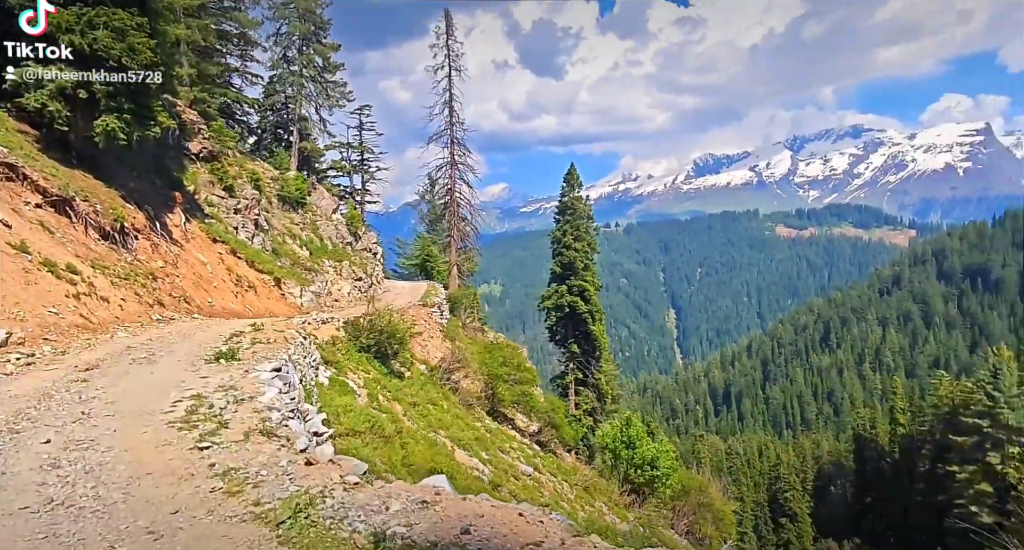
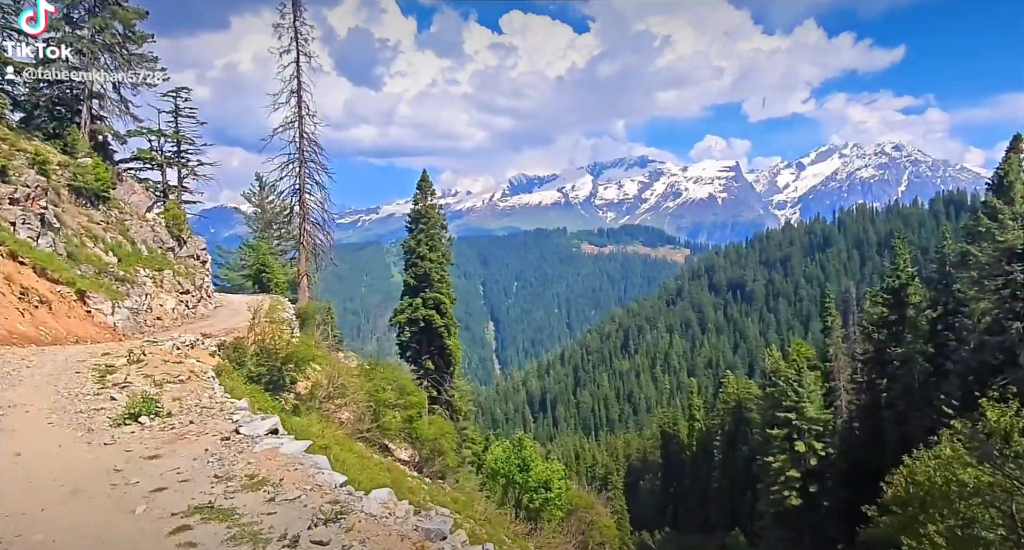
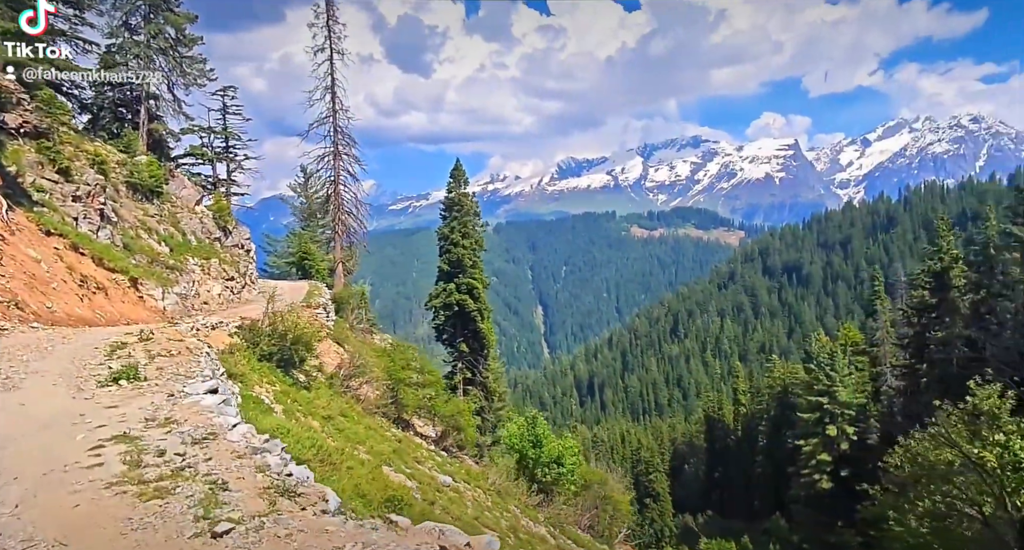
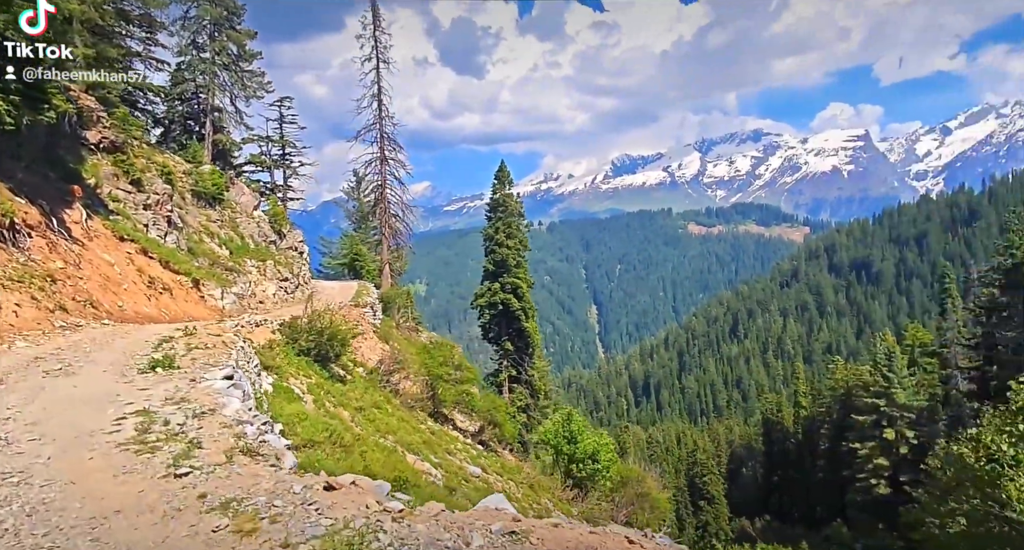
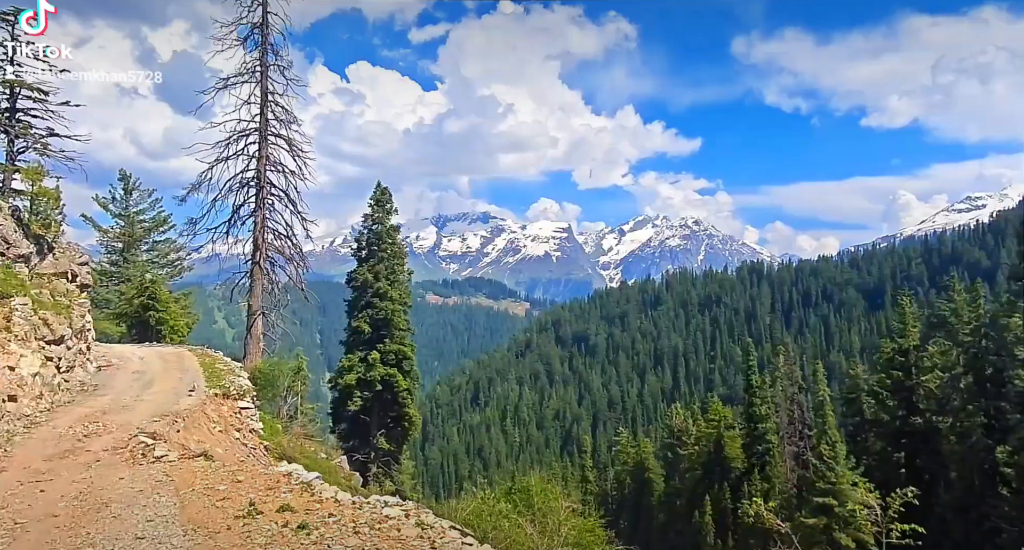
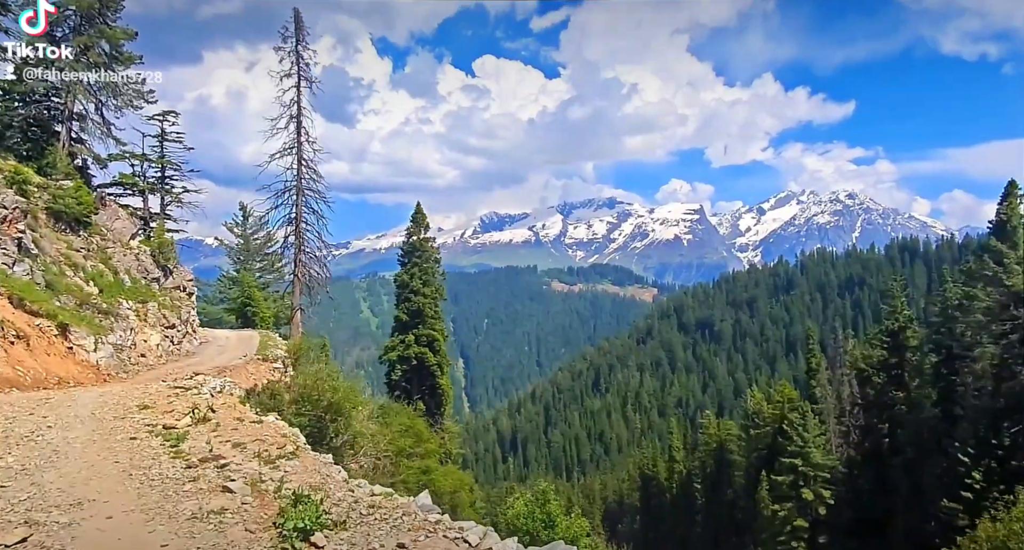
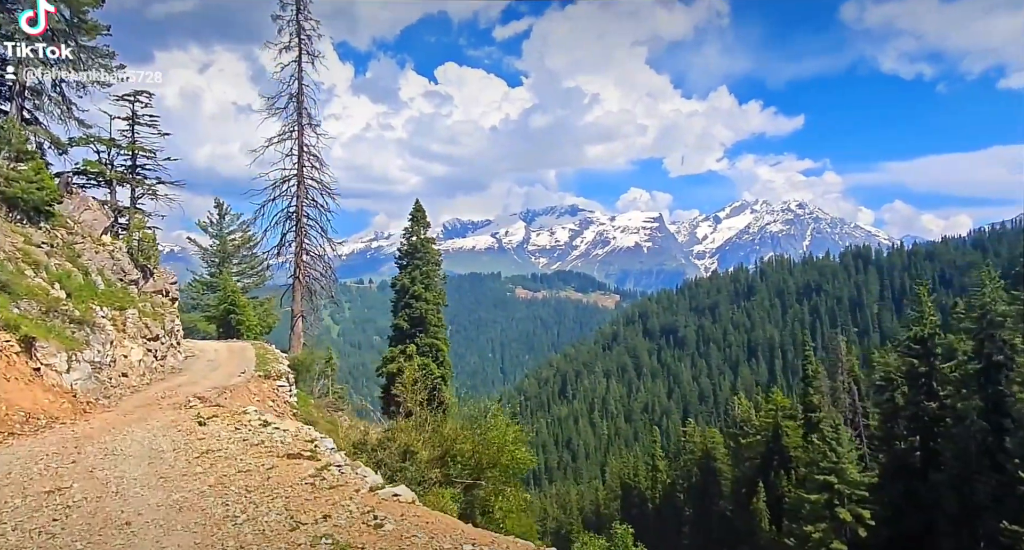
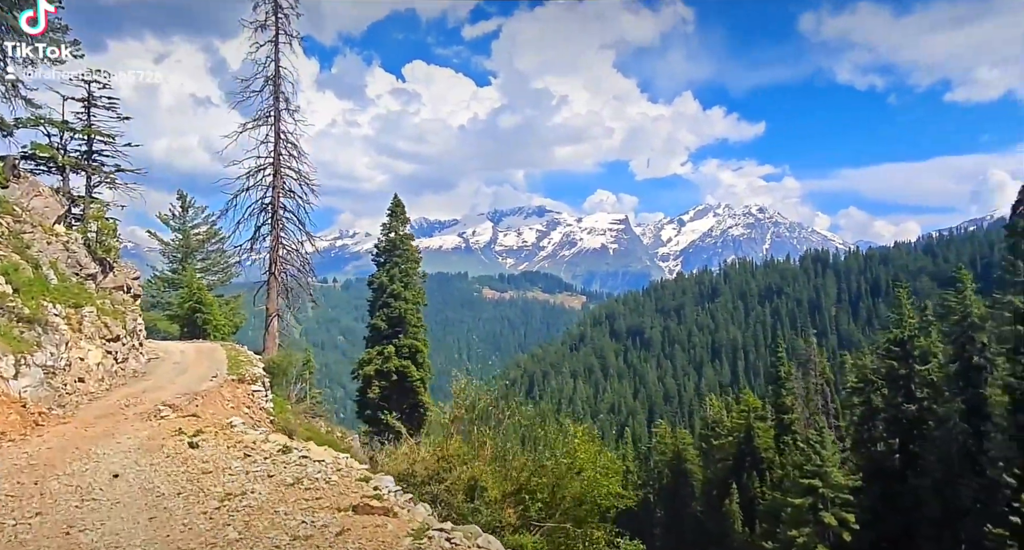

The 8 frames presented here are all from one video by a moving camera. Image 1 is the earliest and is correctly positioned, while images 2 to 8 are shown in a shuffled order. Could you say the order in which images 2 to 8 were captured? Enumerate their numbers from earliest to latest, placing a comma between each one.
4, 3, 2, 6, 7, 8, 5
